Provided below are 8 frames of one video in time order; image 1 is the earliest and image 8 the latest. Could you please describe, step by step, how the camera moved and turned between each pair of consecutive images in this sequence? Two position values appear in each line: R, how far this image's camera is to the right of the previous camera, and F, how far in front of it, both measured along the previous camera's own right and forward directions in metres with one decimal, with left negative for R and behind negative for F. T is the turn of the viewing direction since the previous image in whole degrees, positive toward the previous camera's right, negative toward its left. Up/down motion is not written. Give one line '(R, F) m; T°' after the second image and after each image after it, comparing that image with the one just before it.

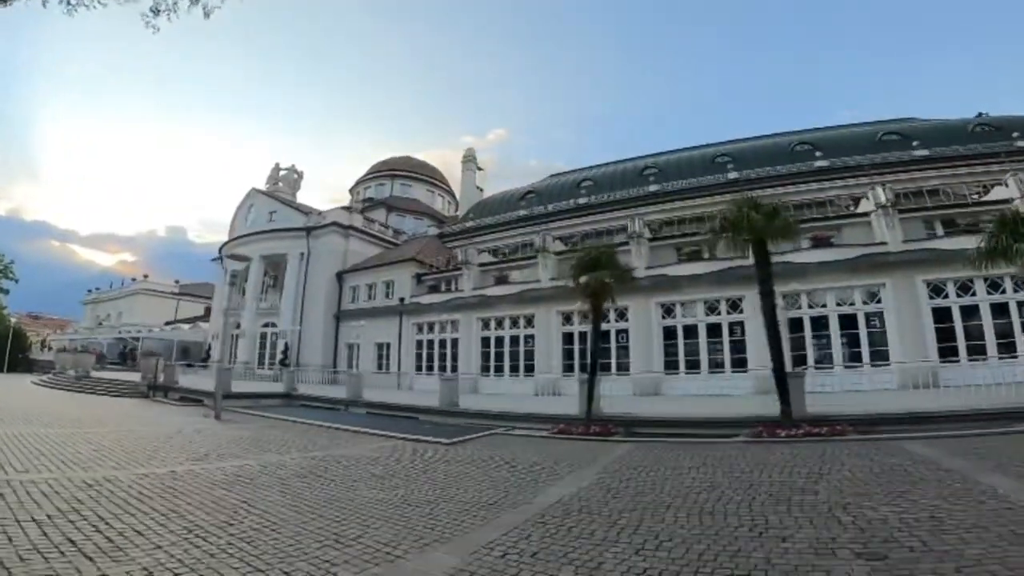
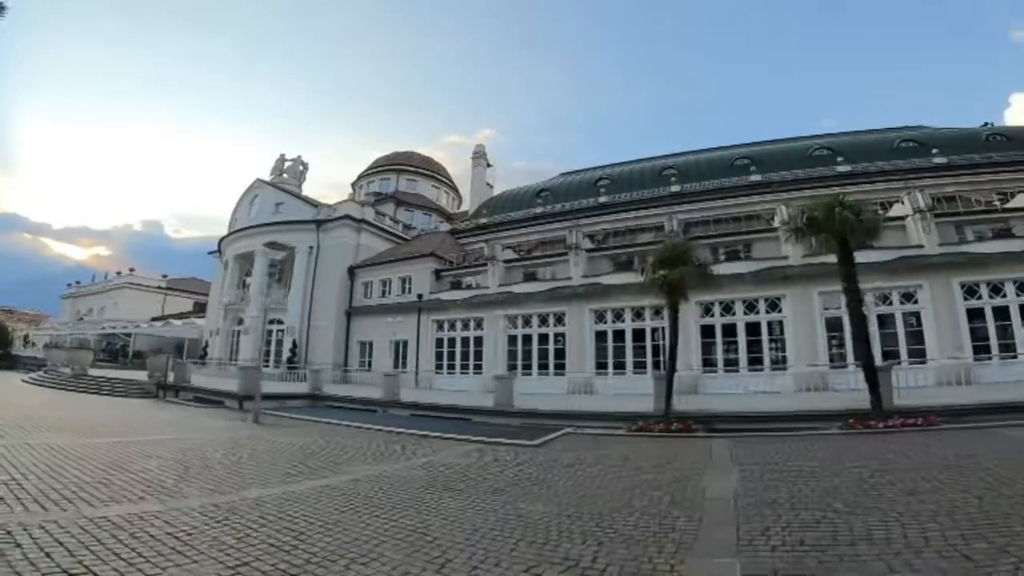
(-3.0, +0.4) m; +4°
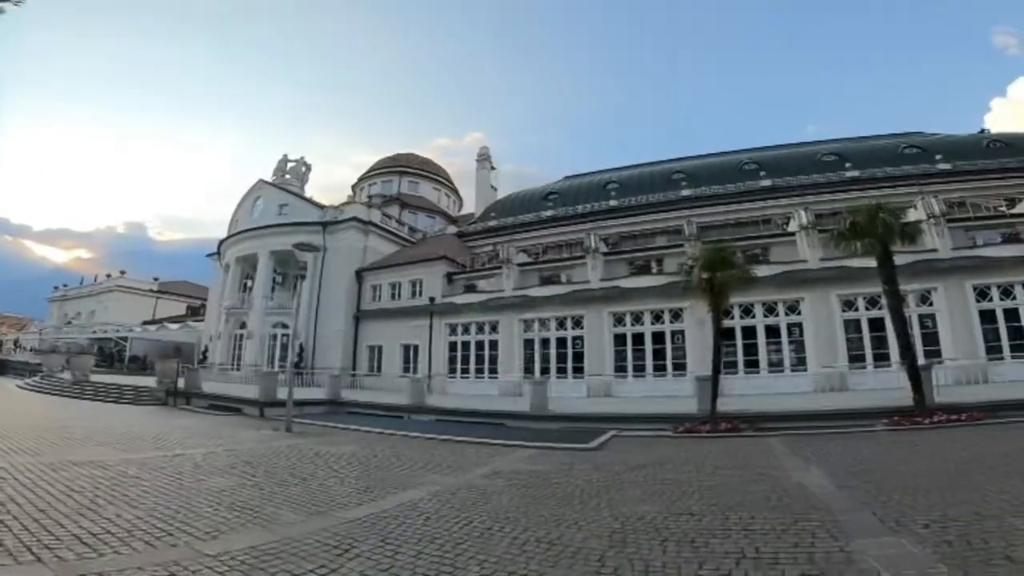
(-1.8, +0.1) m; +2°
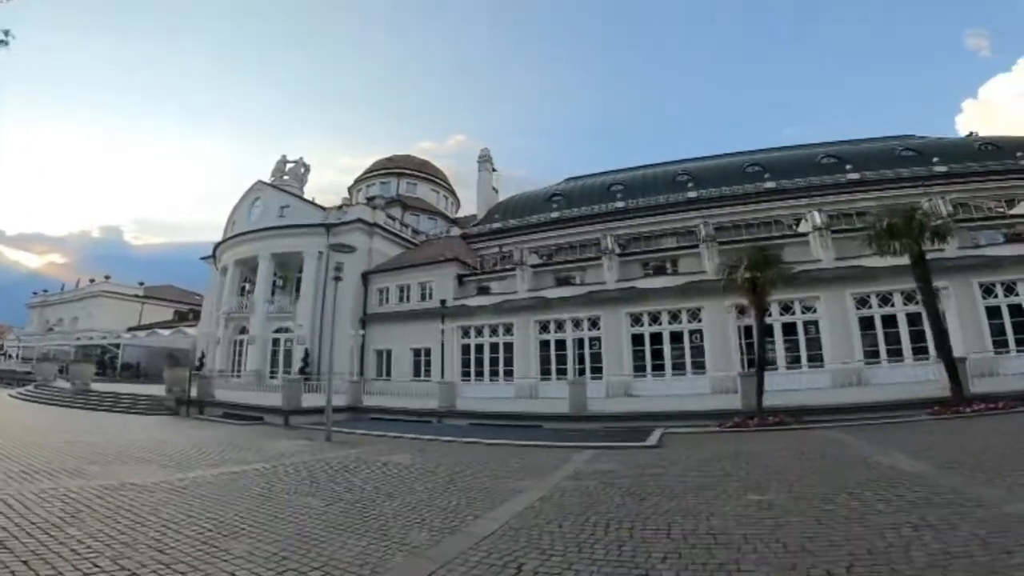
(-2.0, +0.1) m; +3°
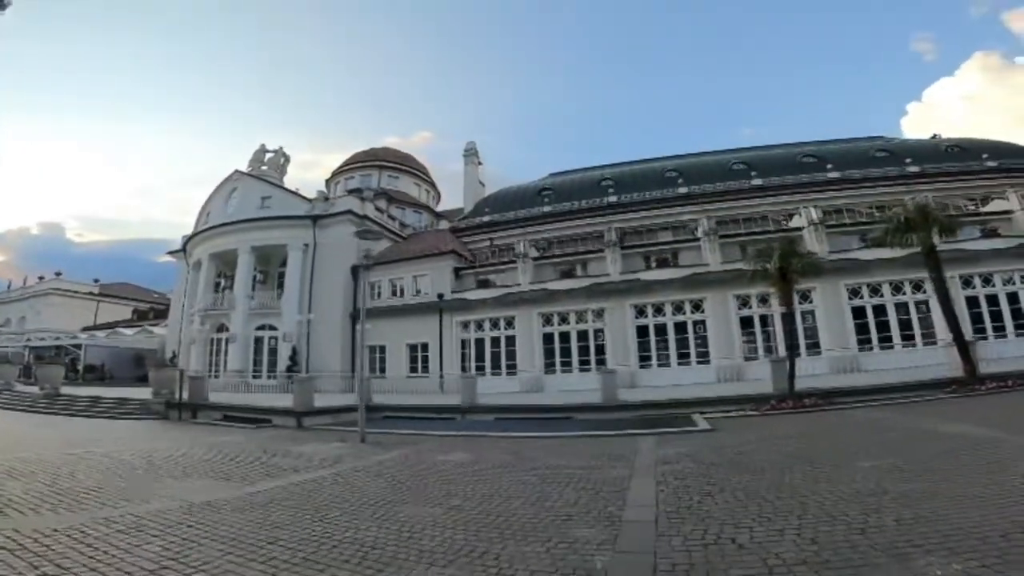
(-2.5, +0.4) m; +5°
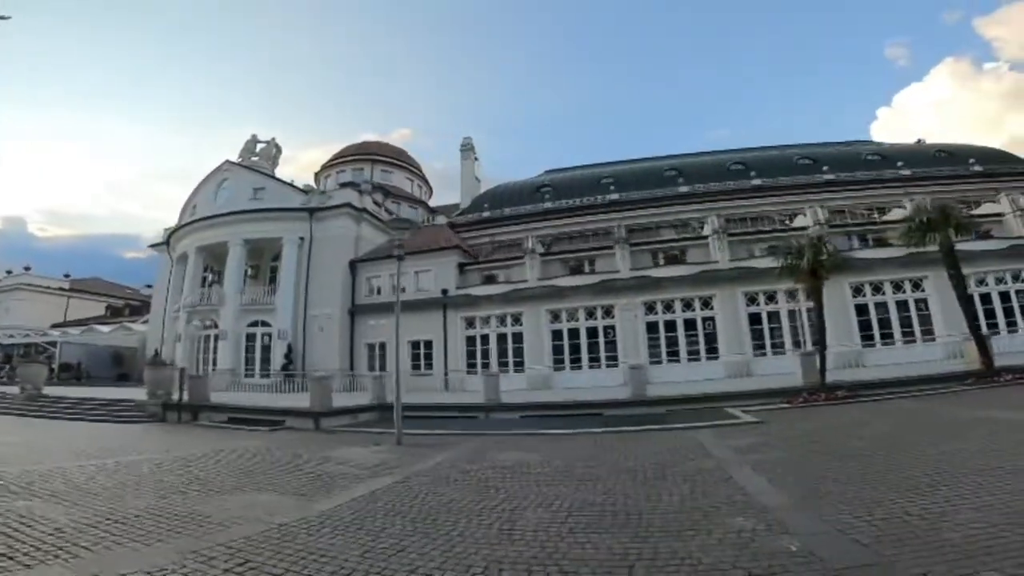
(-1.9, +0.4) m; +3°
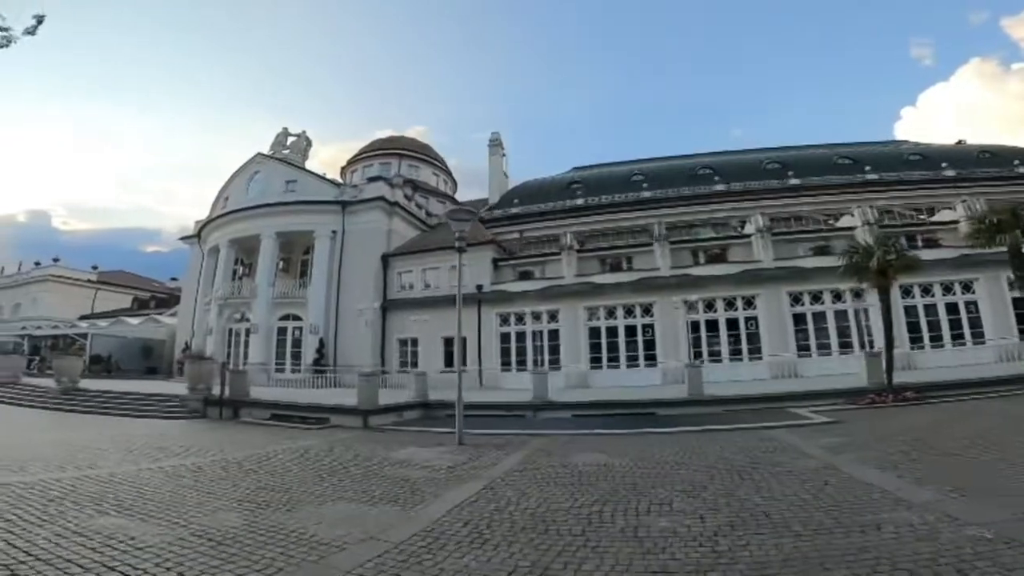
(-1.6, +0.3) m; -1°
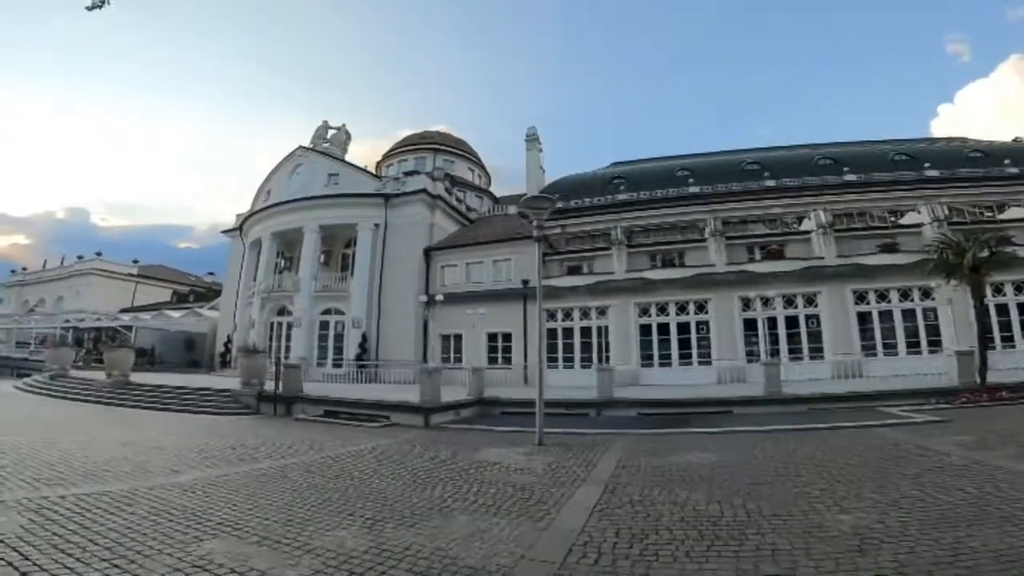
(-1.8, +0.4) m; -1°
